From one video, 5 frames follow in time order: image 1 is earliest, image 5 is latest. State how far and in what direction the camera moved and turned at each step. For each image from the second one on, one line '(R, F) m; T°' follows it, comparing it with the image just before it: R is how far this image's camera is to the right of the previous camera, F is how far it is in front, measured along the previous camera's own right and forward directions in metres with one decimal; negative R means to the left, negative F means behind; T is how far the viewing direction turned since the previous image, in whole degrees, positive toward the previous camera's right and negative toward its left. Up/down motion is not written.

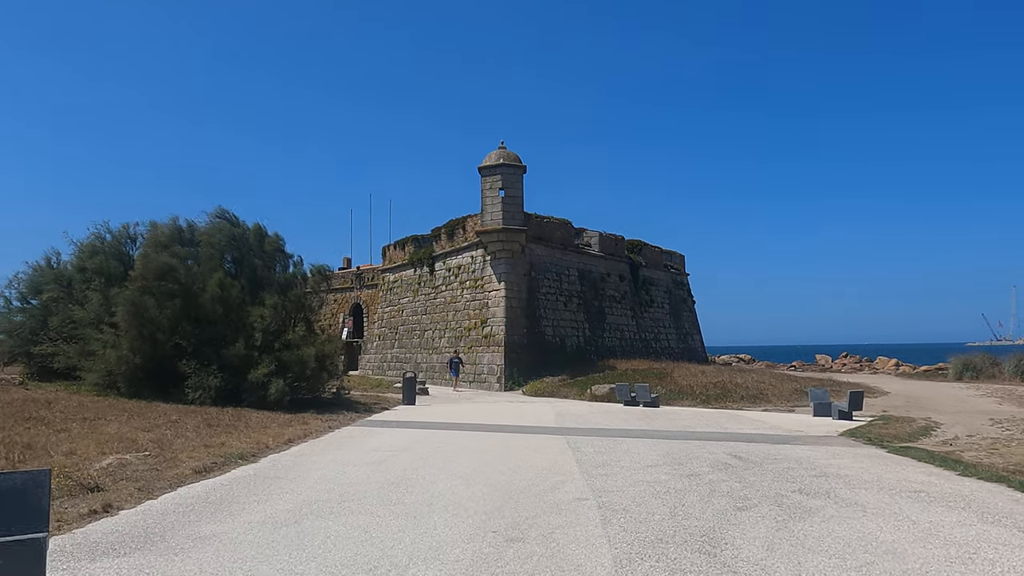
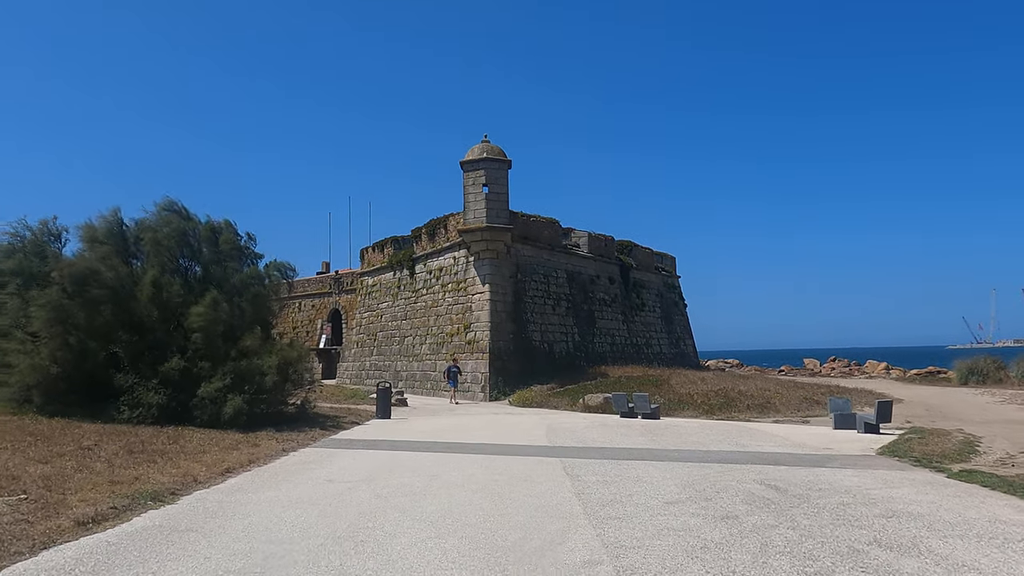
(0.0, +1.8) m; +1°
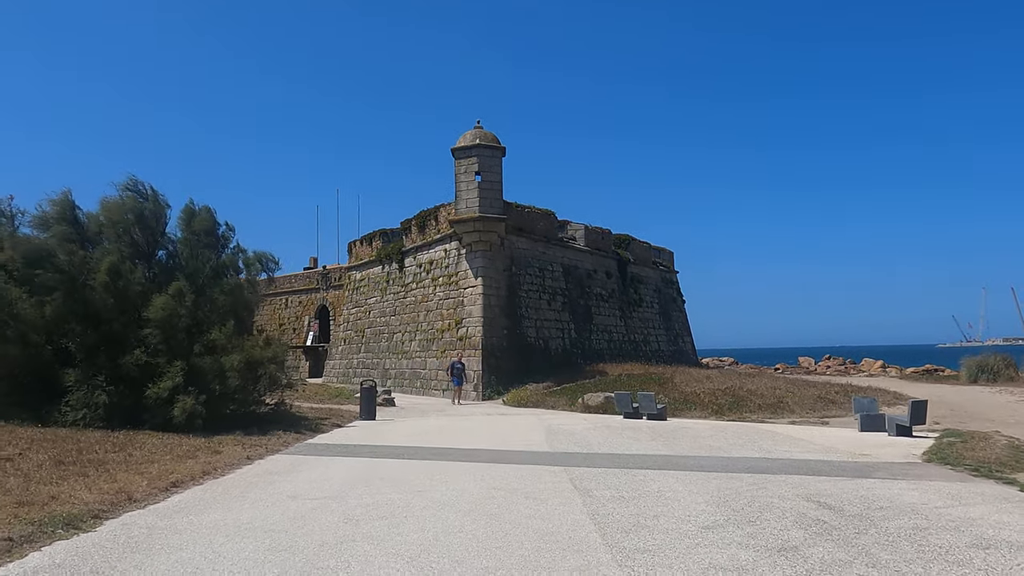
(-0.1, +1.4) m; +1°
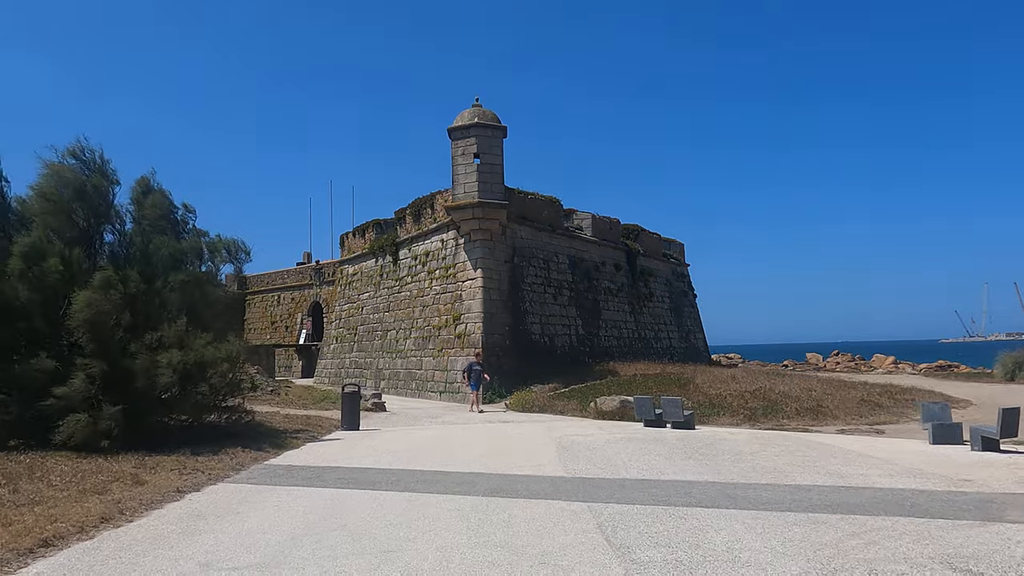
(0.0, +2.2) m; 0°
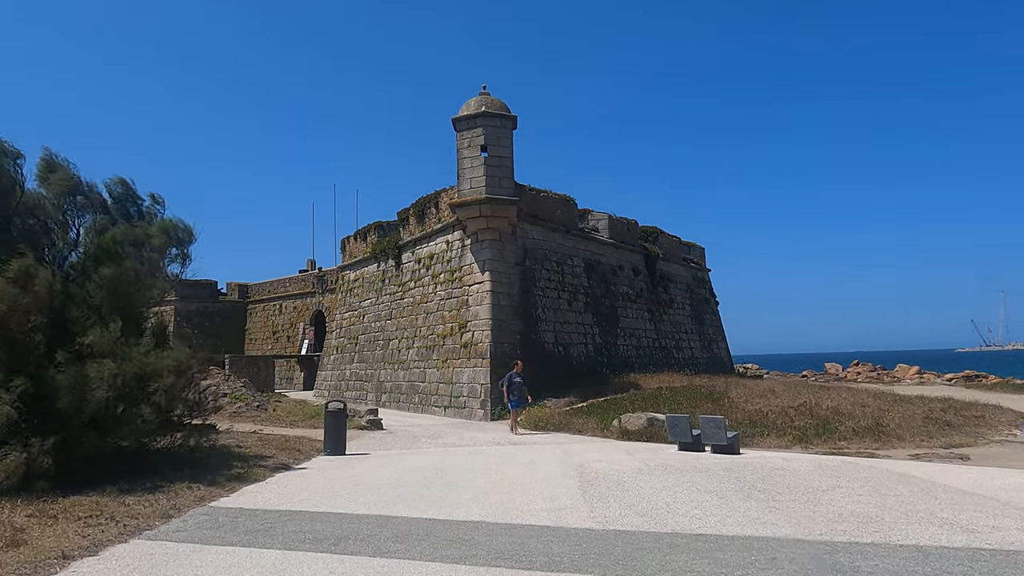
(0.0, +2.1) m; -1°
